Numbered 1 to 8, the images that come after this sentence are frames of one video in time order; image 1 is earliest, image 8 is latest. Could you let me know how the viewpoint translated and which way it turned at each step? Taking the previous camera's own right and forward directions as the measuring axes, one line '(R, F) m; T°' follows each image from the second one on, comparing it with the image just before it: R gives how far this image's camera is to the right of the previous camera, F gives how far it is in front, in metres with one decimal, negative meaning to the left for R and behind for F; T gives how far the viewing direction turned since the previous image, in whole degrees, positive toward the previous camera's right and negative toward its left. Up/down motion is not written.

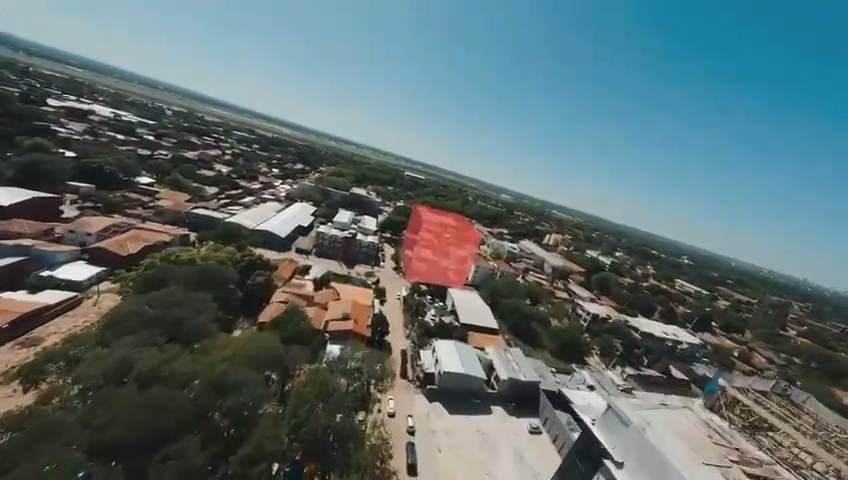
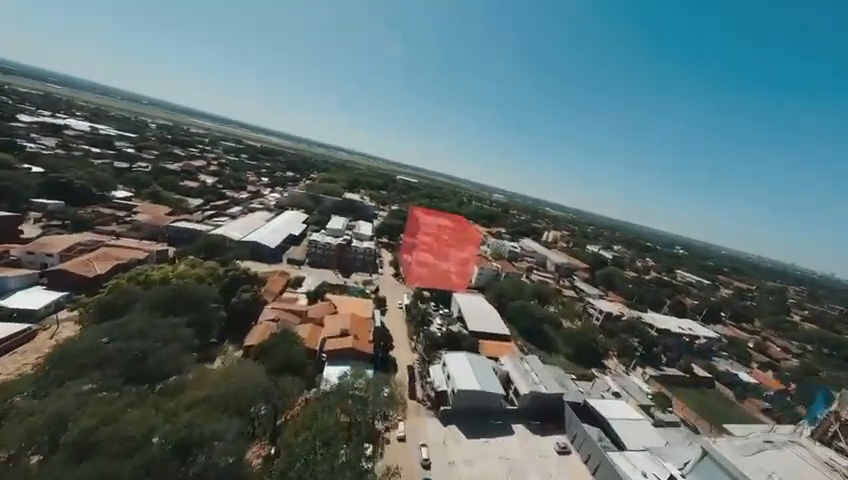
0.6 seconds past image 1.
(-0.6, +2.6) m; +1°
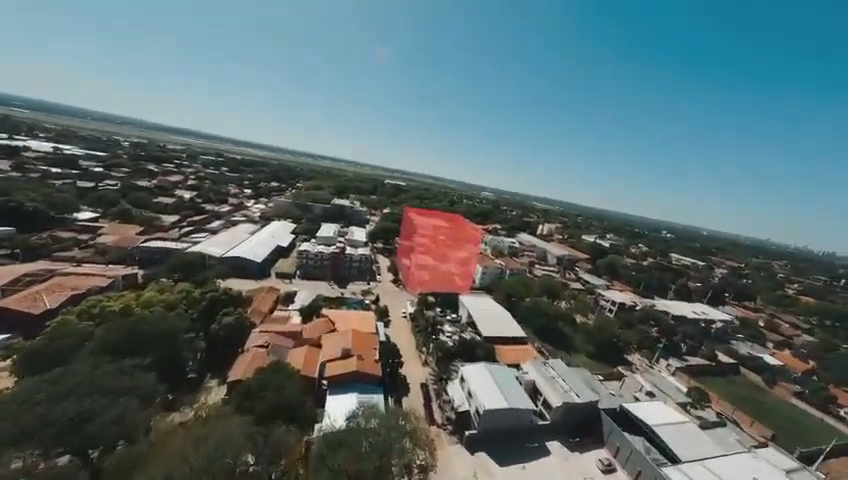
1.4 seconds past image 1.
(-1.0, +2.9) m; +2°
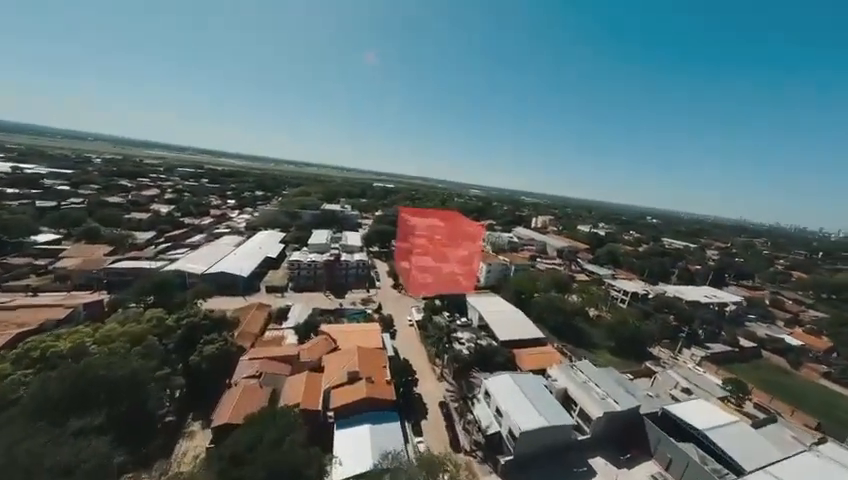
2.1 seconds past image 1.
(-1.1, +2.7) m; +2°
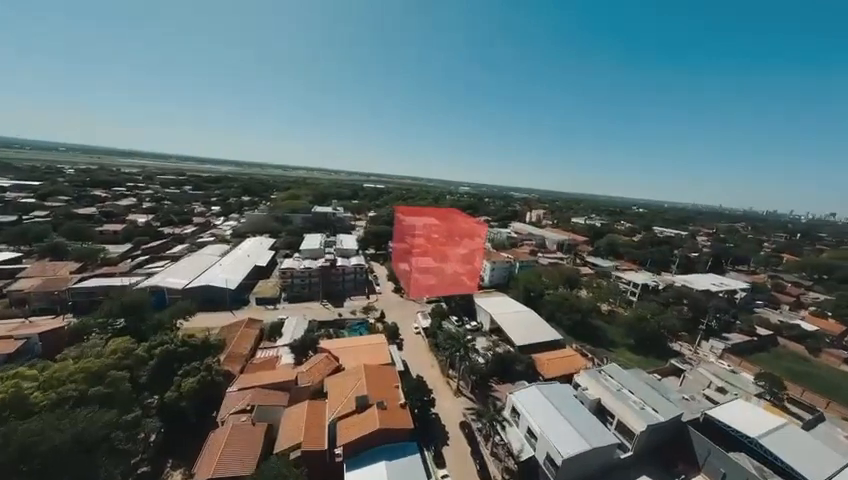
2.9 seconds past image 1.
(-1.1, +2.4) m; +2°
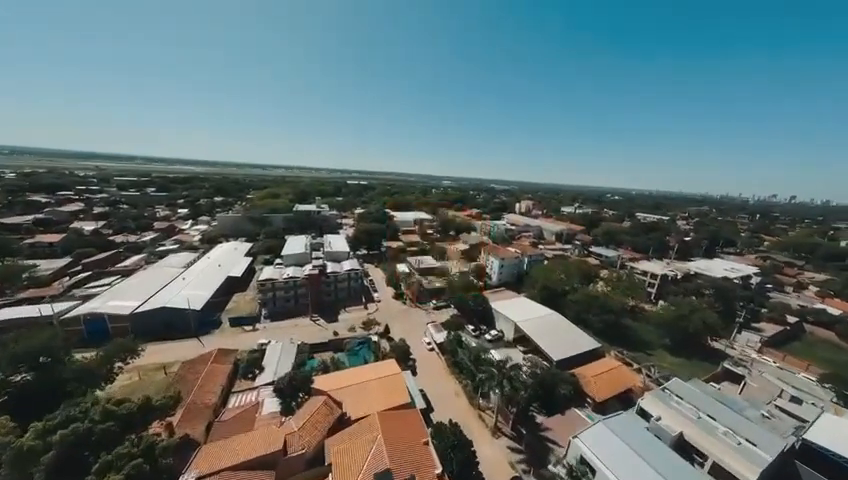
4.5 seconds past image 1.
(-2.0, +4.6) m; +3°
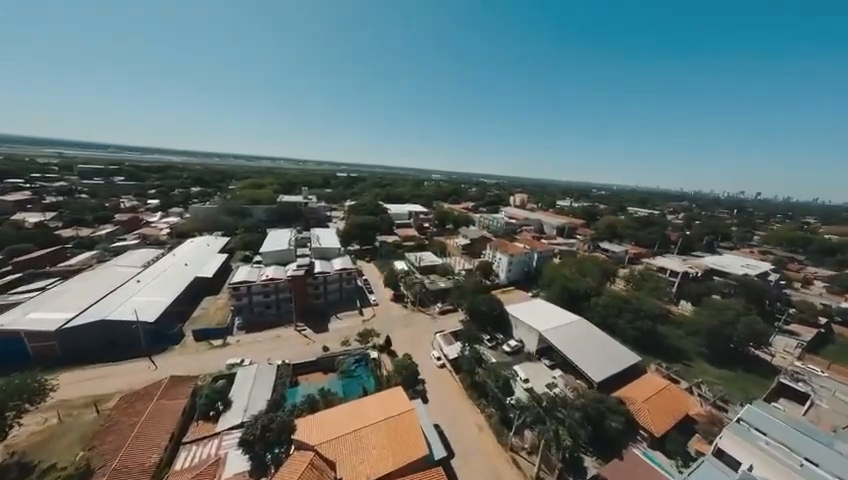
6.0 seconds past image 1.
(-1.3, +4.0) m; +2°
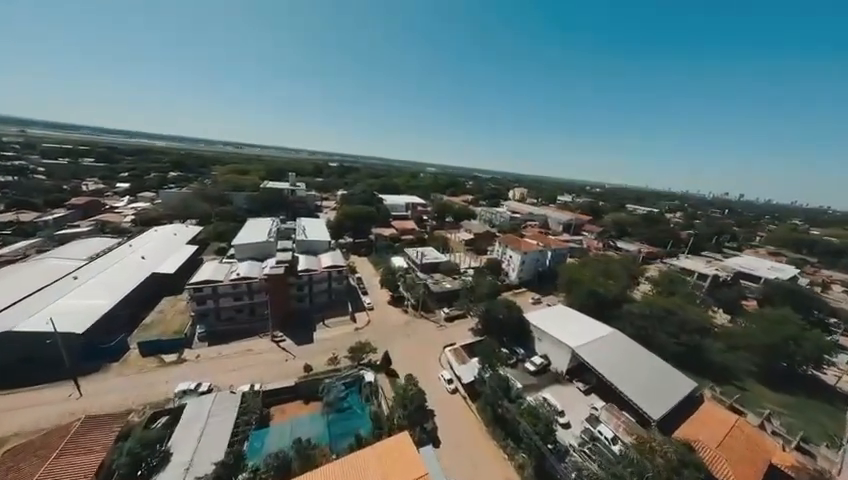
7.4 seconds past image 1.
(-0.9, +4.0) m; +1°
